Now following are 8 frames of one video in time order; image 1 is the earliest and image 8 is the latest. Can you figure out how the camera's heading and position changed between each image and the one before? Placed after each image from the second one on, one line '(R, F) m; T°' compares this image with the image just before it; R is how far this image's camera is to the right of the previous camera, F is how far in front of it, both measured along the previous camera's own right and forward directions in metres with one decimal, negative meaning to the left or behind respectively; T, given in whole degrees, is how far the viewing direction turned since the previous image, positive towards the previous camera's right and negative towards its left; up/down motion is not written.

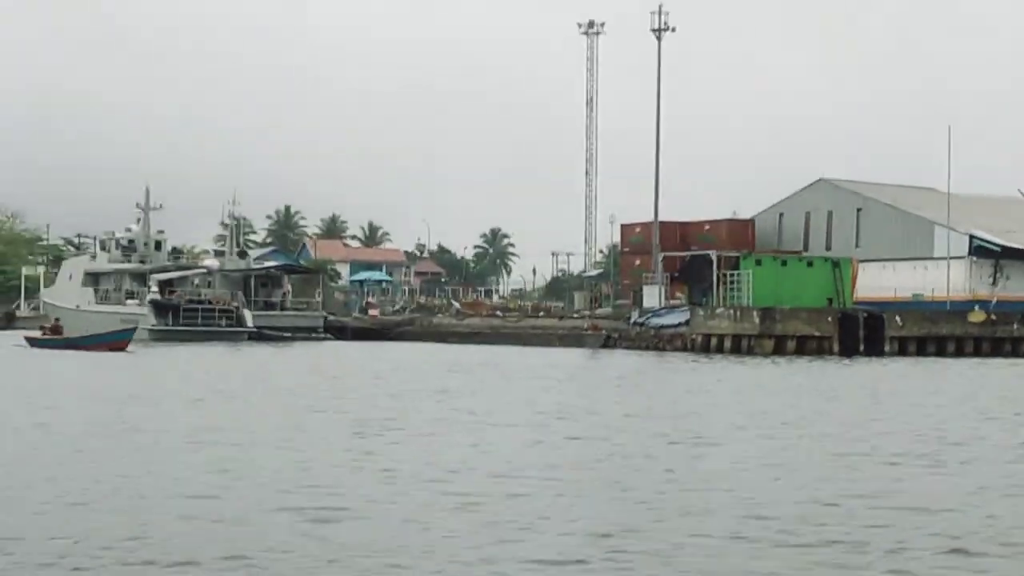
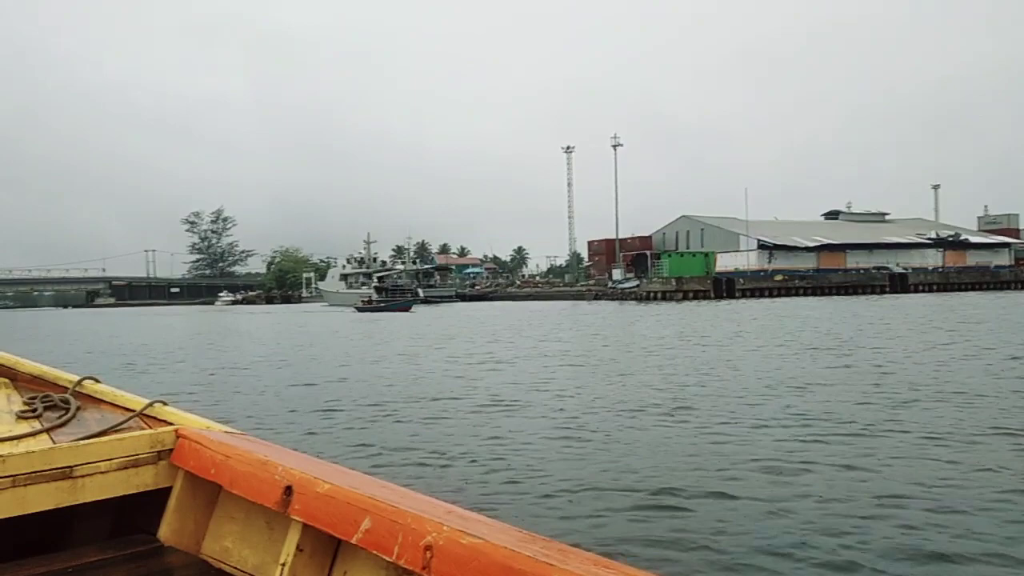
(-1.9, -2.9) m; -2°
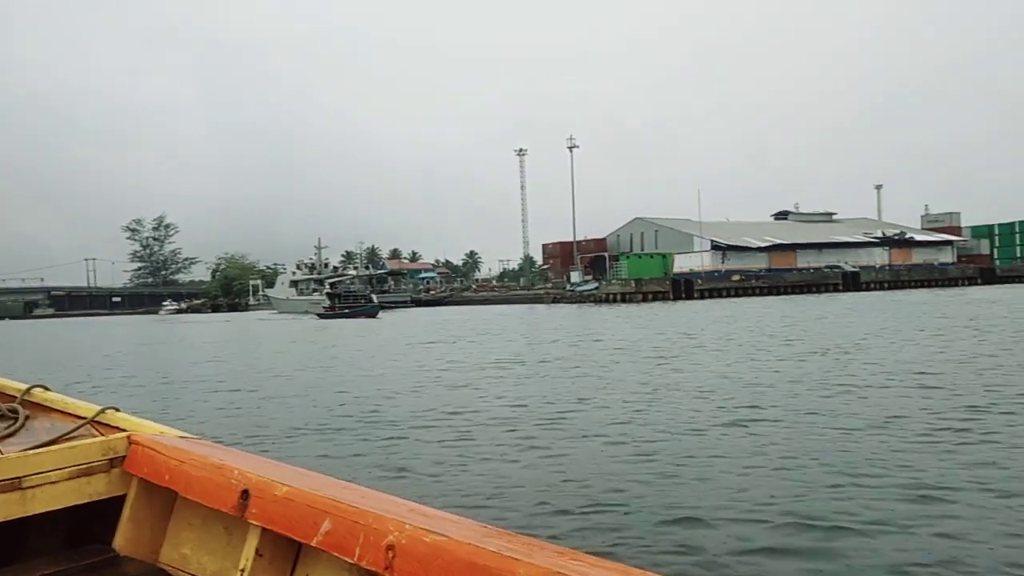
(-0.2, +0.3) m; +4°
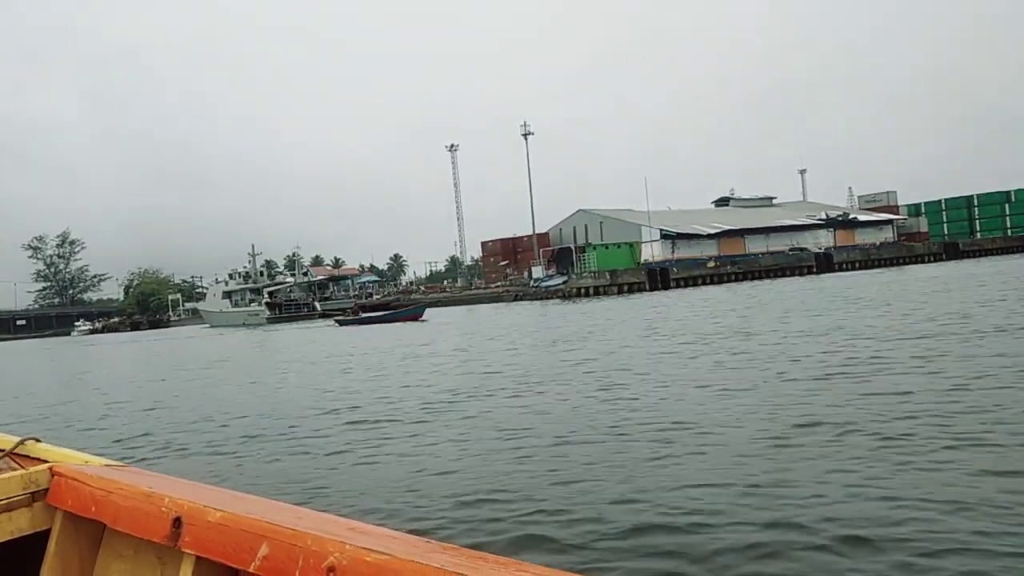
(+0.2, +1.0) m; +4°
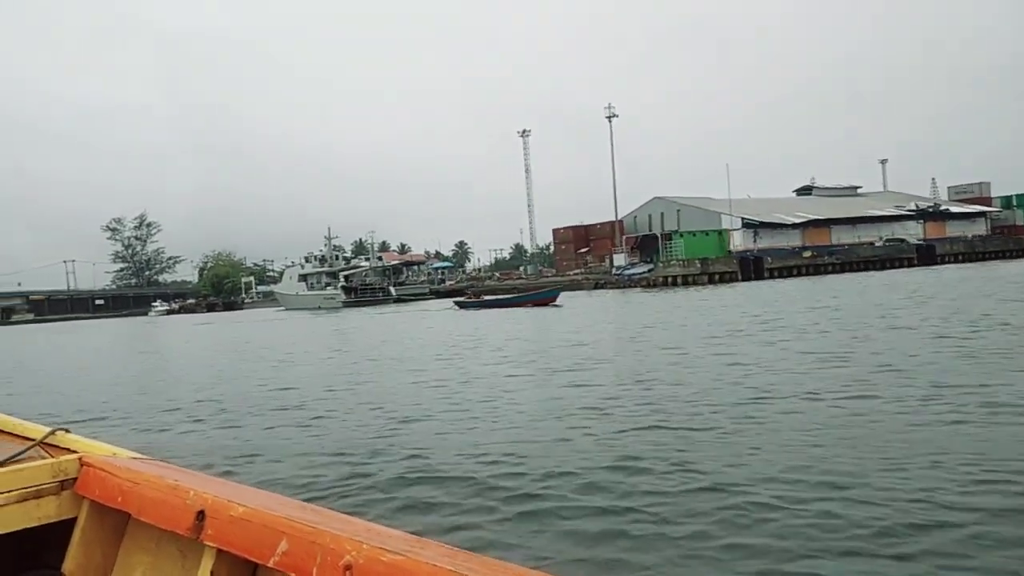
(+0.9, +0.5) m; -7°
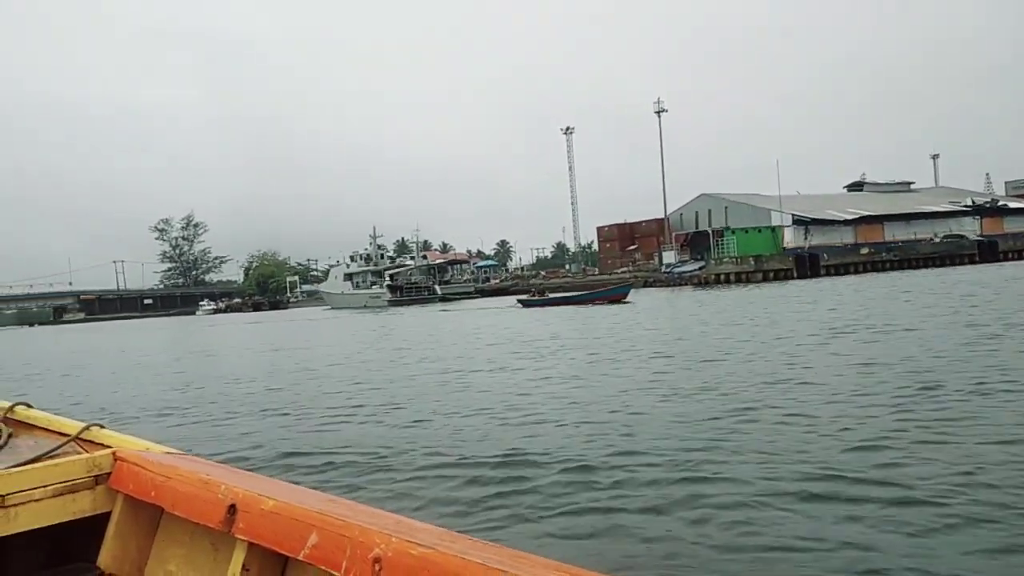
(+0.3, +0.3) m; -4°
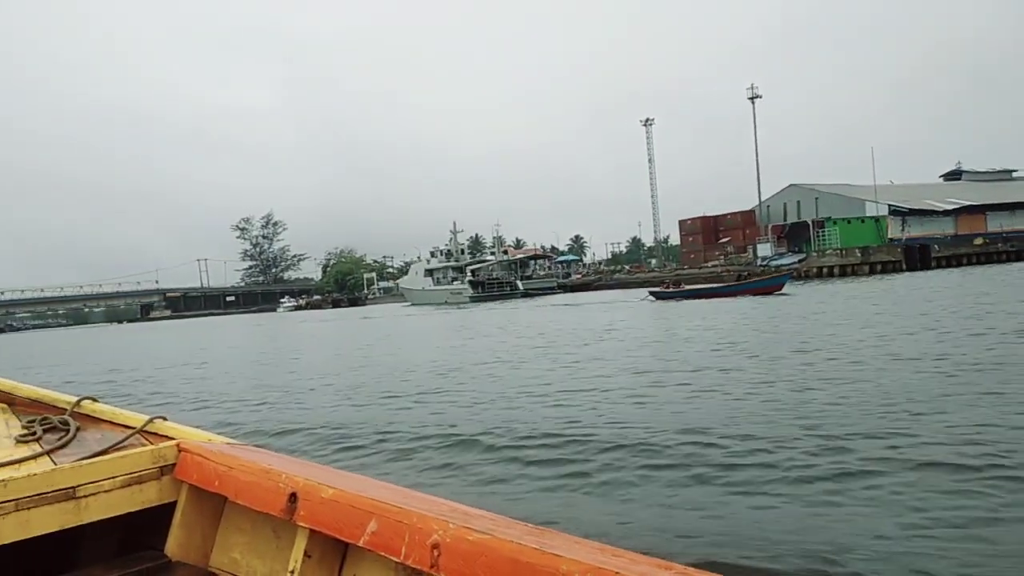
(+0.5, +0.4) m; -7°
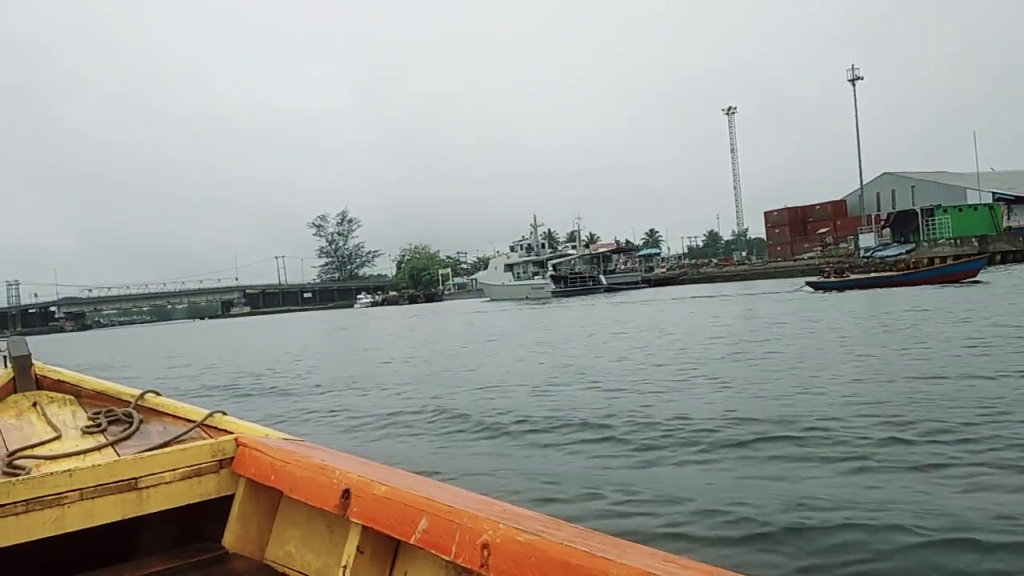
(+0.6, +0.4) m; -7°
